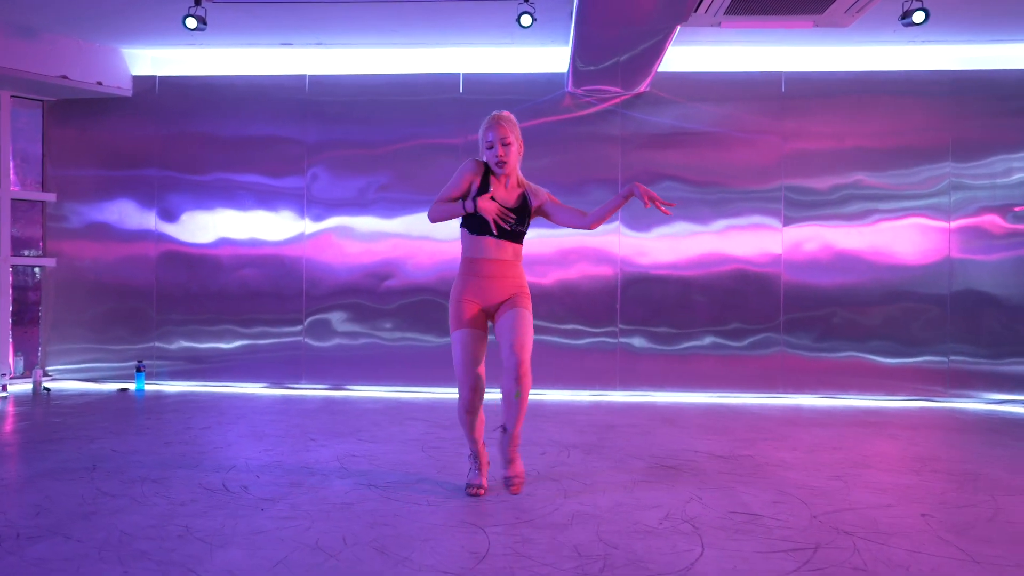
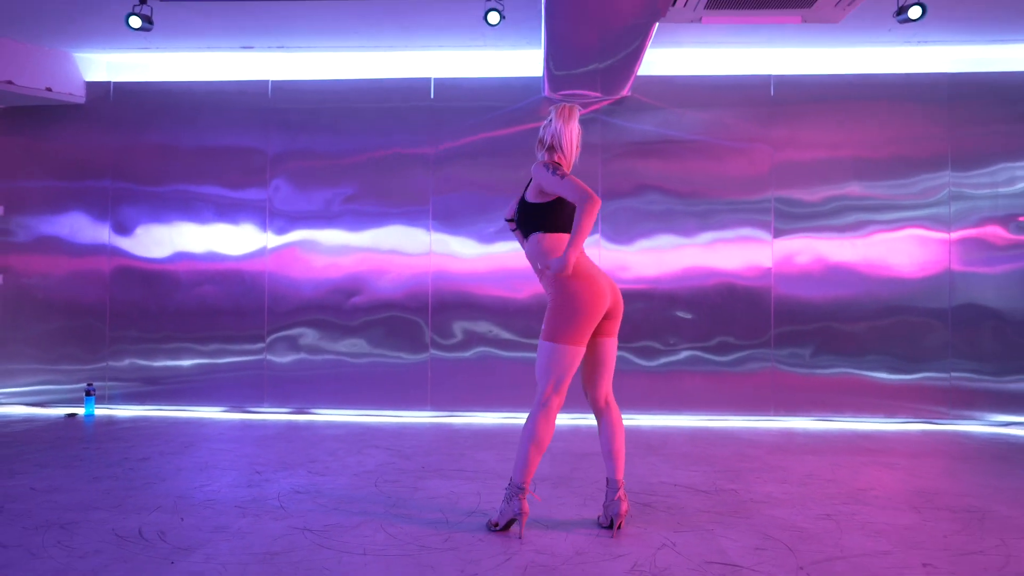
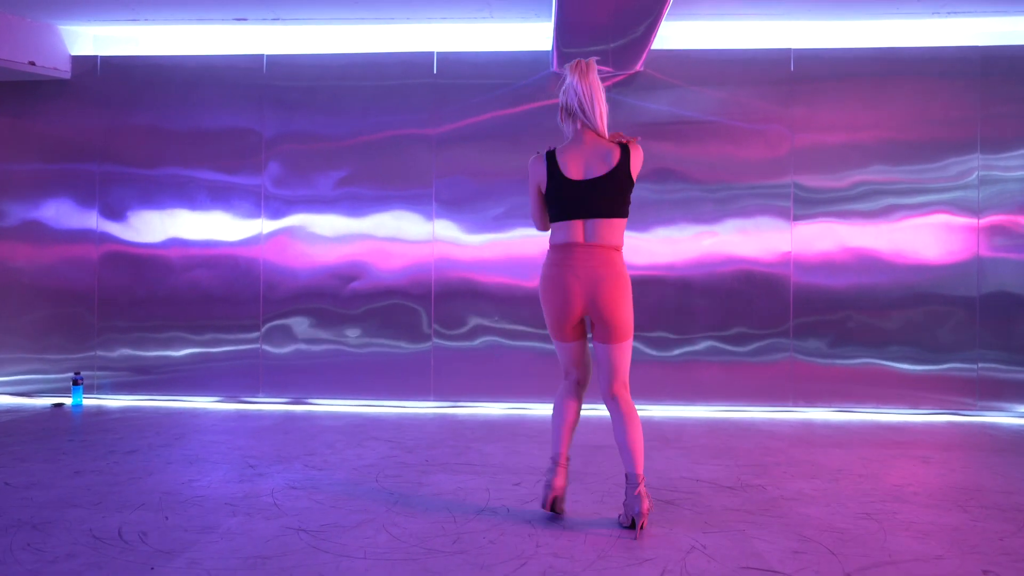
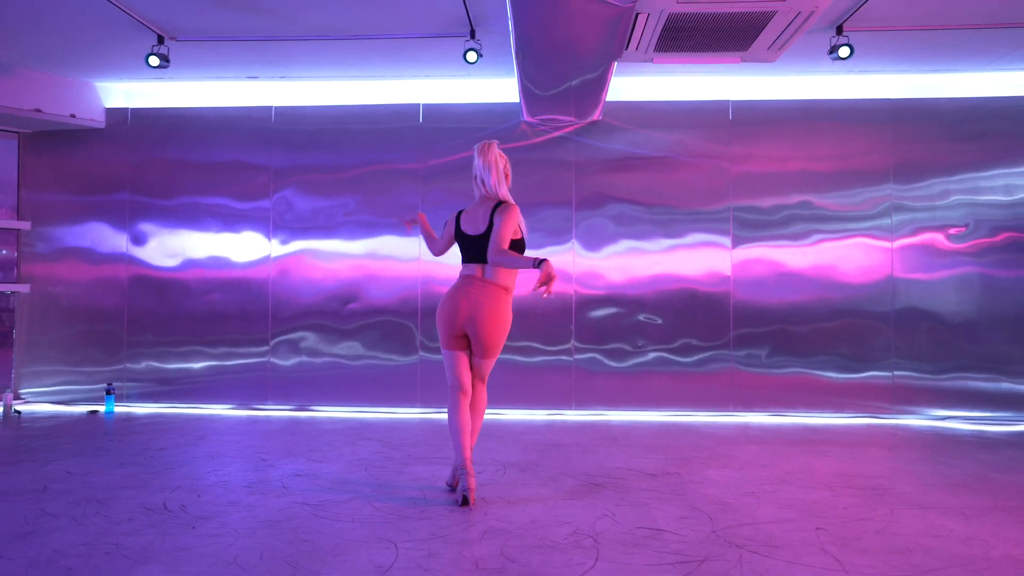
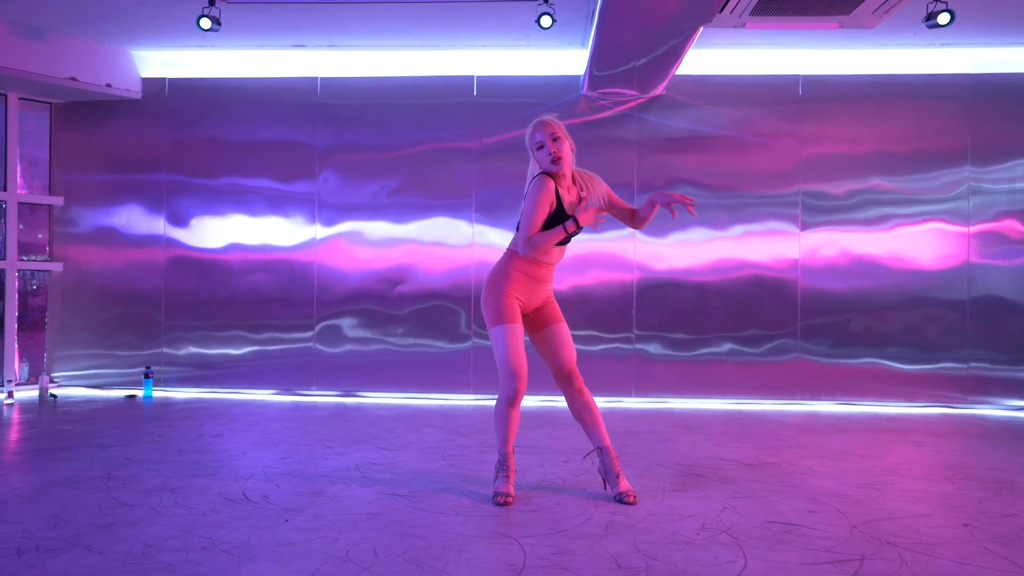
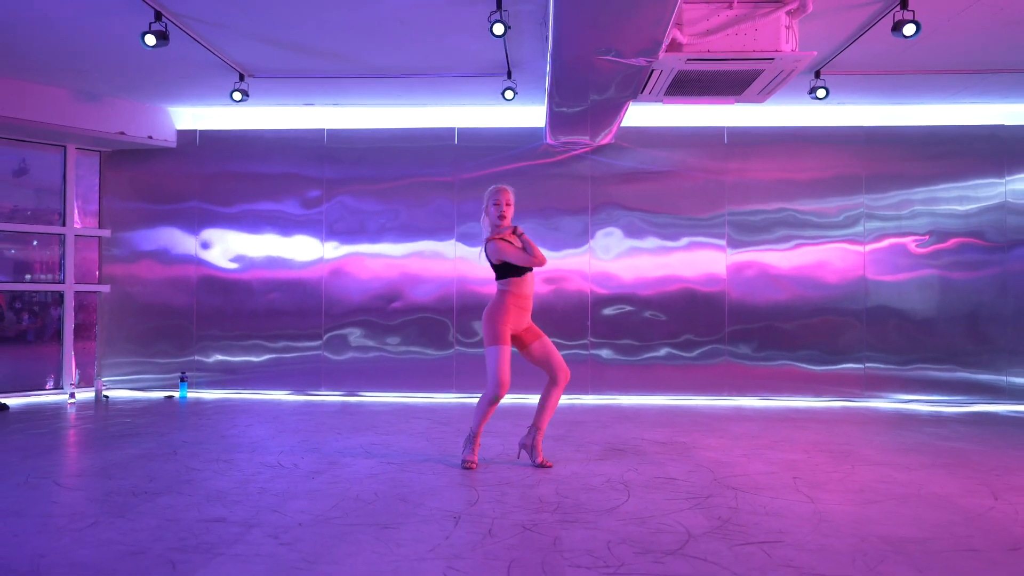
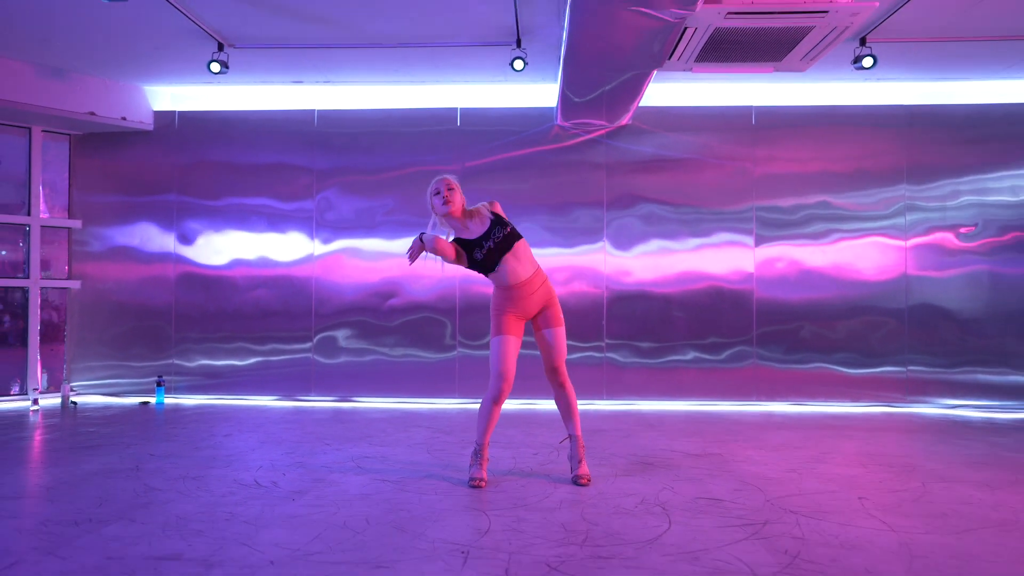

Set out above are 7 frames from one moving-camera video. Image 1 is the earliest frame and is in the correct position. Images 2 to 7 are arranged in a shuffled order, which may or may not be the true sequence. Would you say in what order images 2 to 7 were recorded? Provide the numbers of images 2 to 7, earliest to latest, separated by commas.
5, 7, 6, 3, 2, 4
